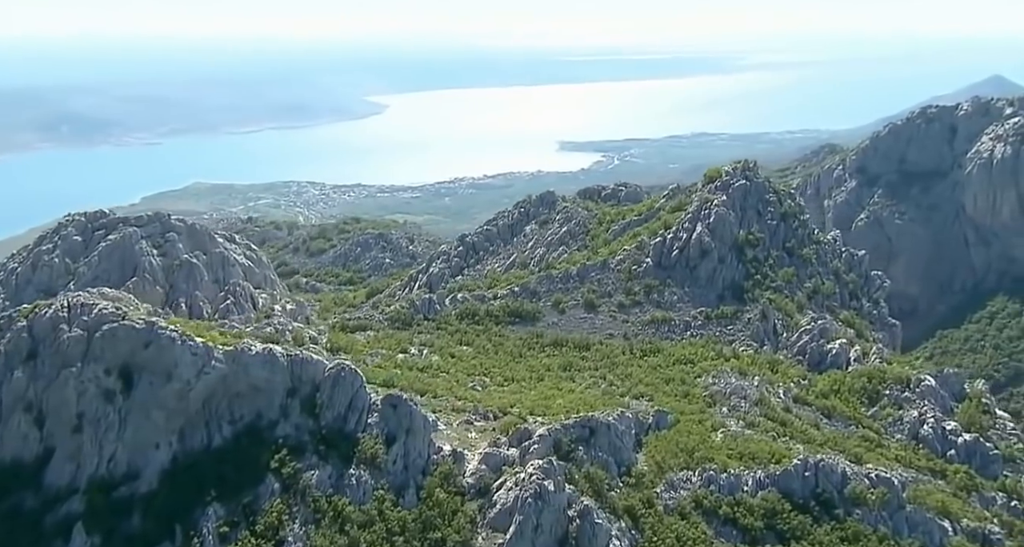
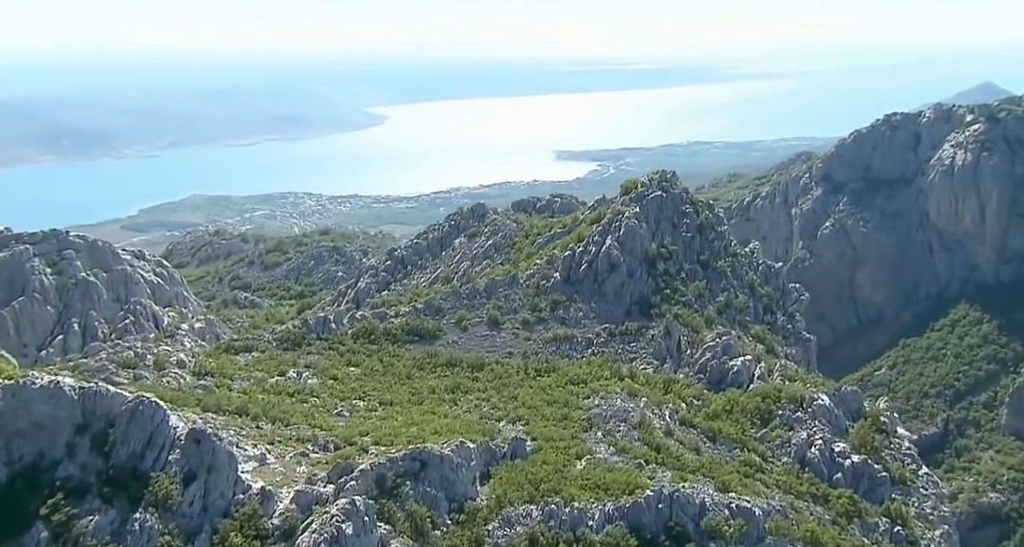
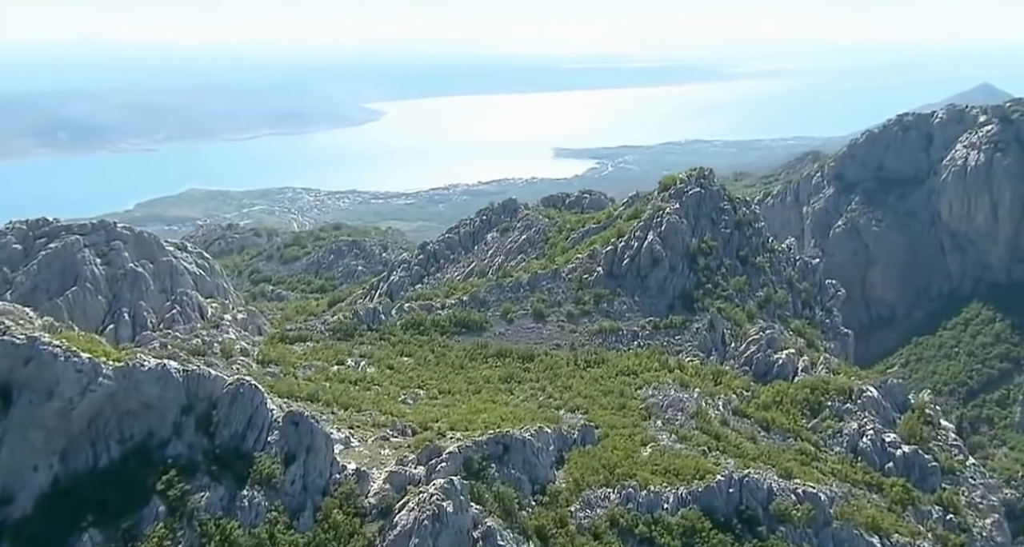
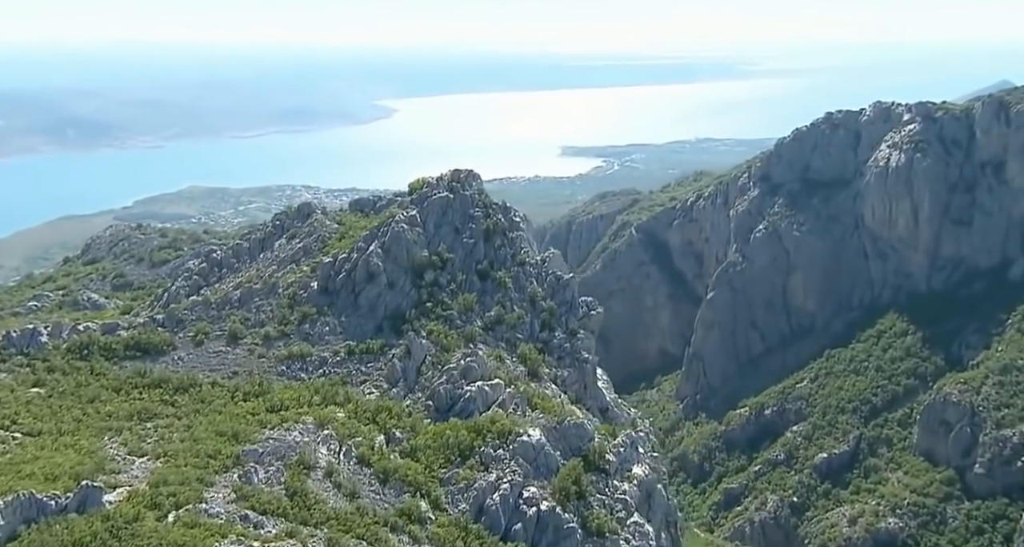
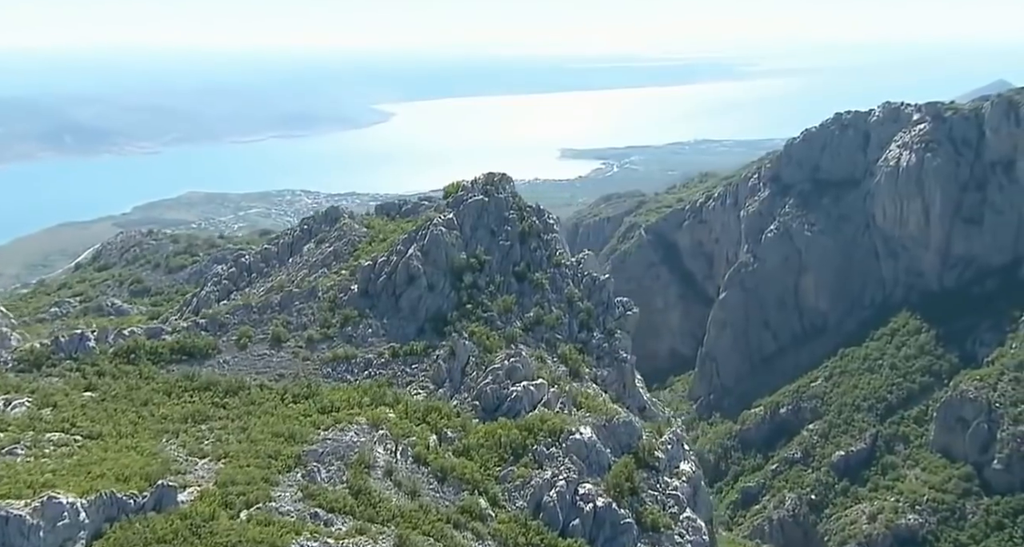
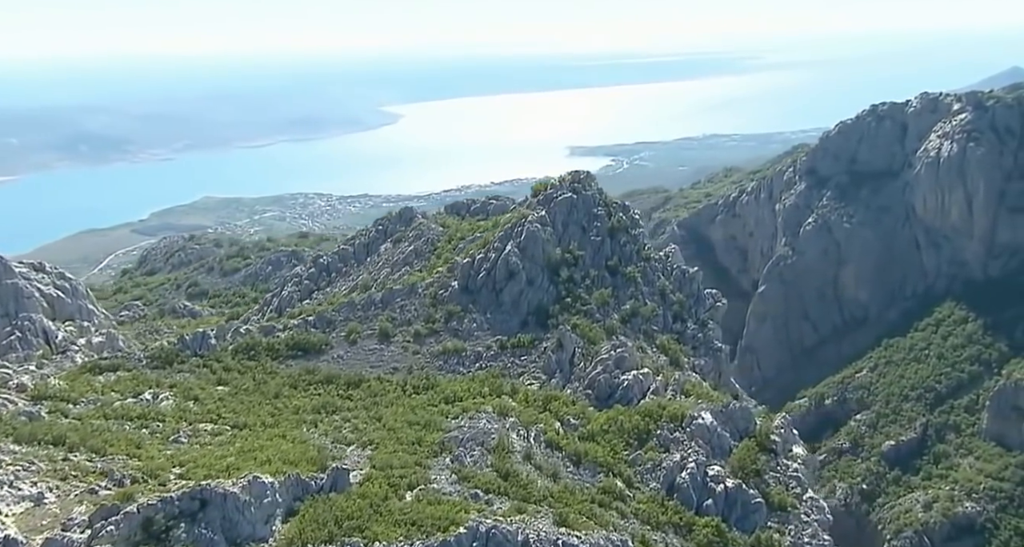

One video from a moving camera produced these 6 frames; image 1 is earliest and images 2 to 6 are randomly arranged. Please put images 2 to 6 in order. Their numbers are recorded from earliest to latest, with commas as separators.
3, 2, 6, 5, 4
